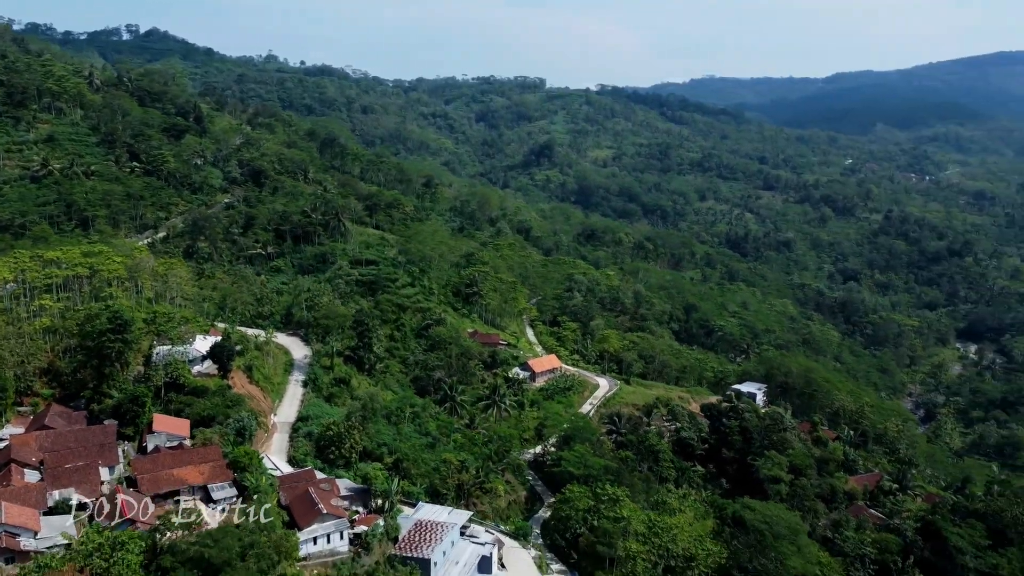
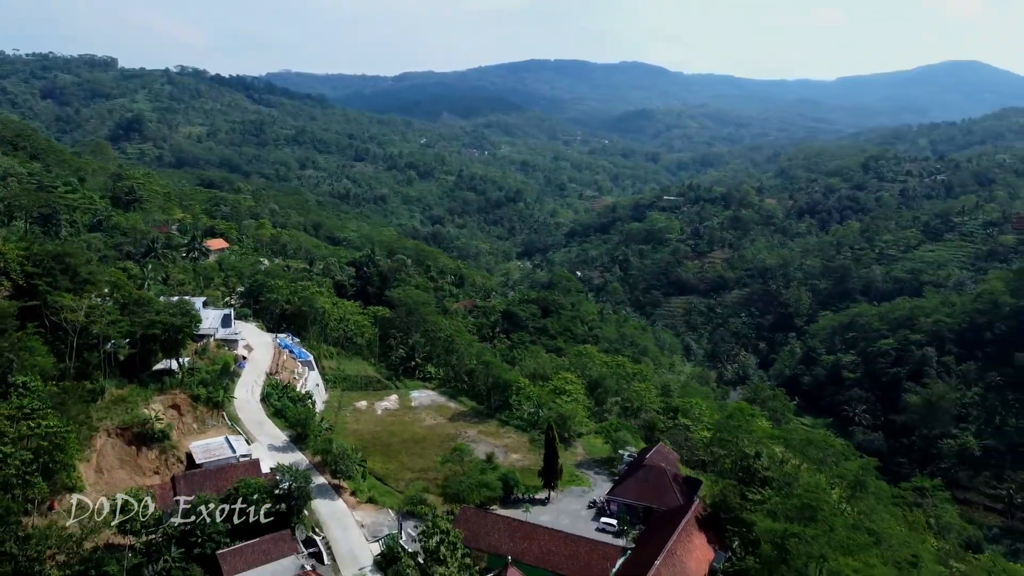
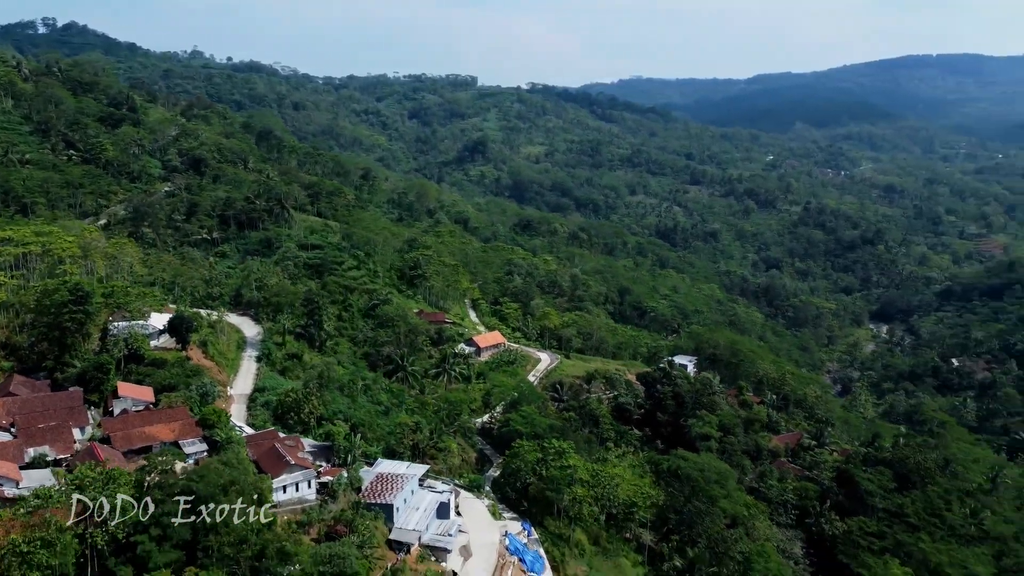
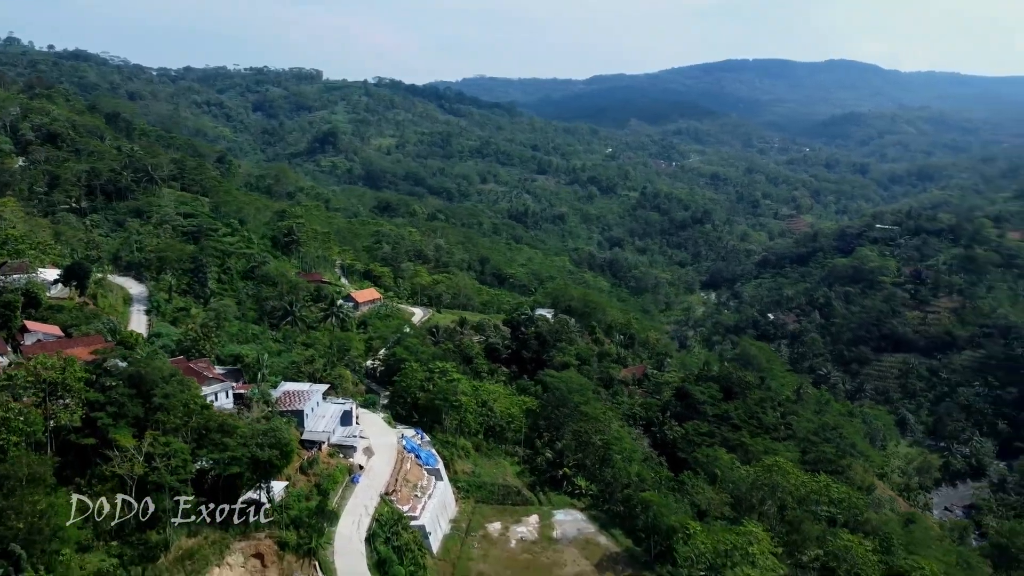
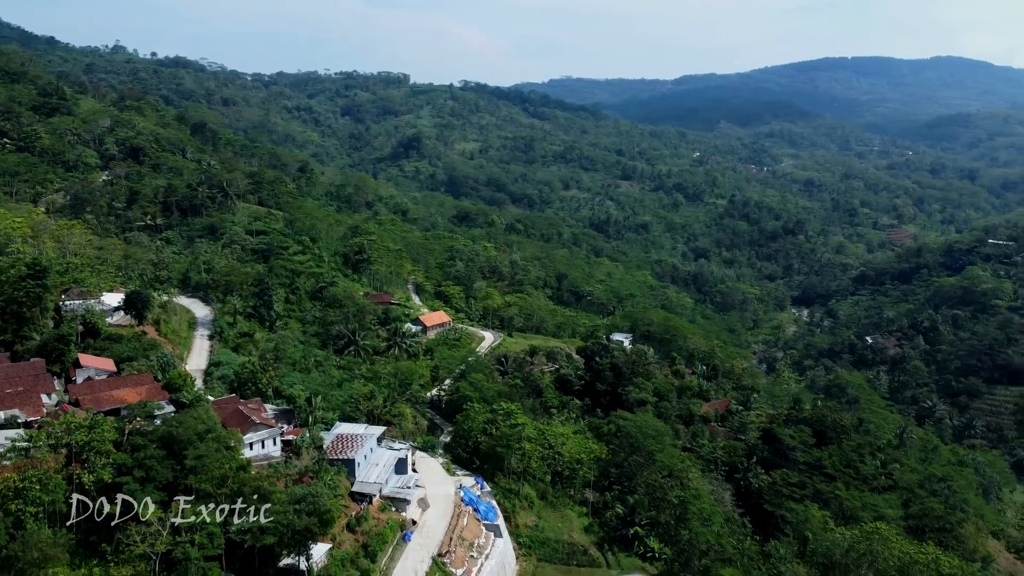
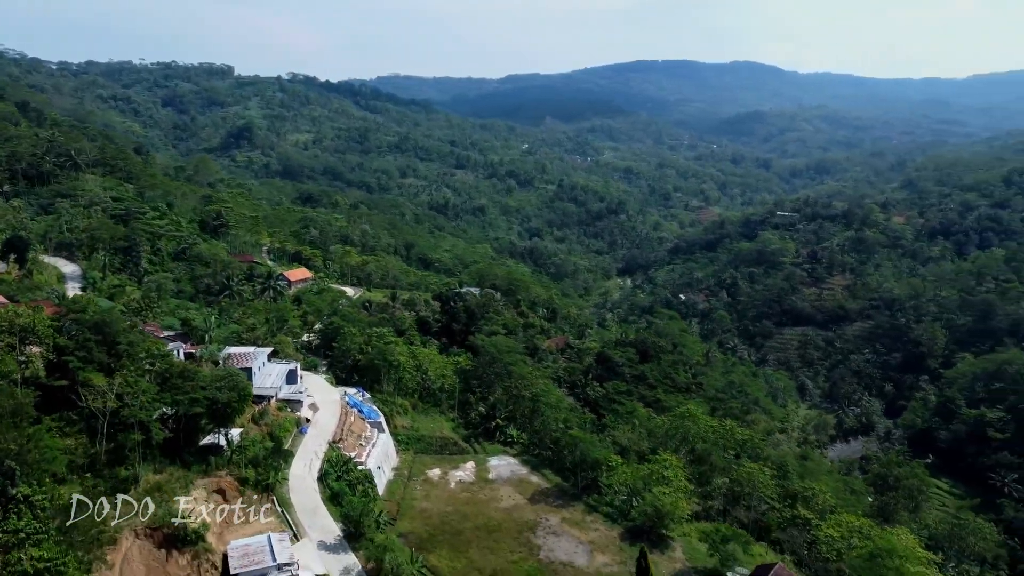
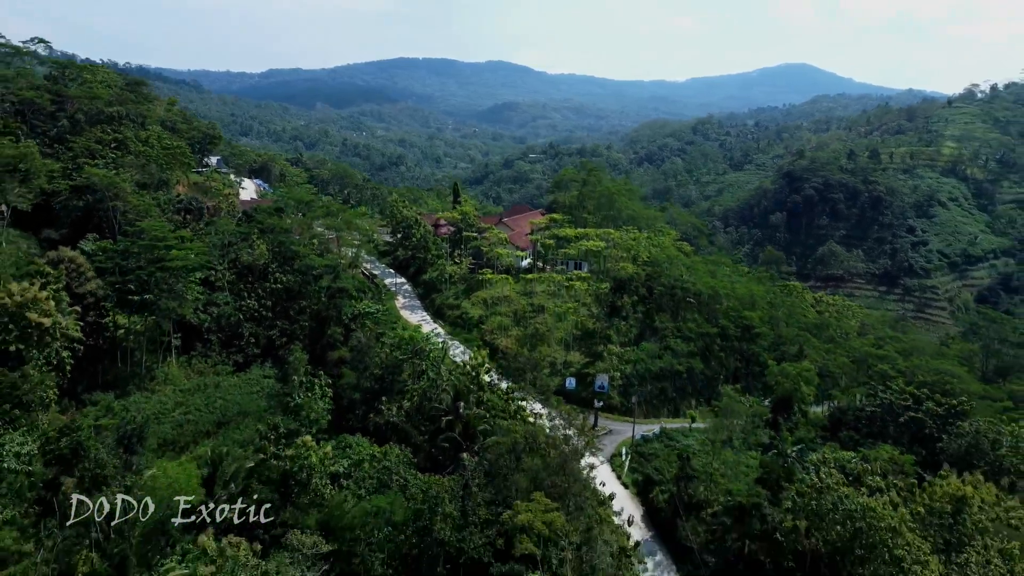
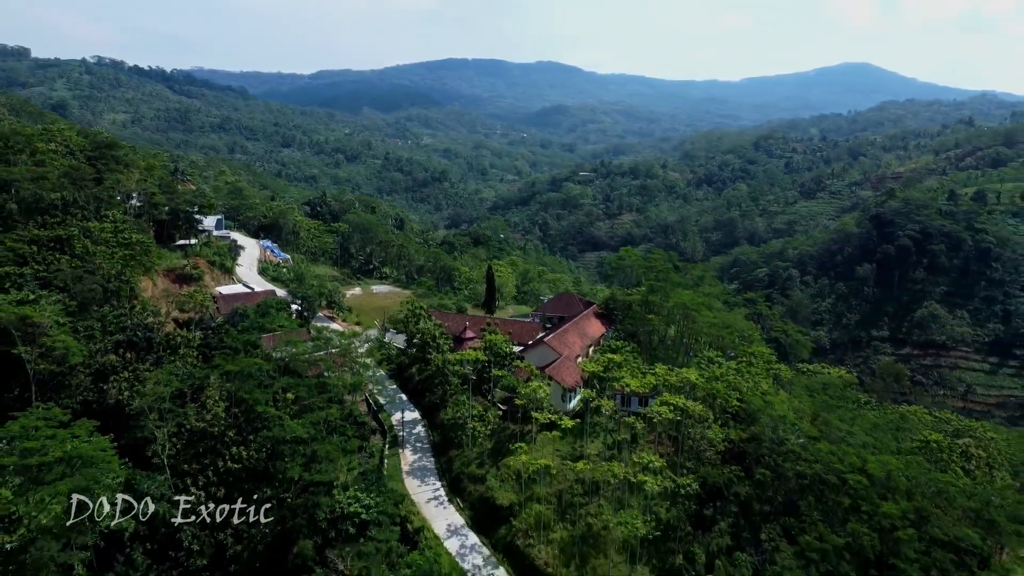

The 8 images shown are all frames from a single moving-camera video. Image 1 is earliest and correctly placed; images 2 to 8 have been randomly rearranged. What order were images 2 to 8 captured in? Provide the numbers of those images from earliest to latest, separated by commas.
3, 5, 4, 6, 2, 8, 7
